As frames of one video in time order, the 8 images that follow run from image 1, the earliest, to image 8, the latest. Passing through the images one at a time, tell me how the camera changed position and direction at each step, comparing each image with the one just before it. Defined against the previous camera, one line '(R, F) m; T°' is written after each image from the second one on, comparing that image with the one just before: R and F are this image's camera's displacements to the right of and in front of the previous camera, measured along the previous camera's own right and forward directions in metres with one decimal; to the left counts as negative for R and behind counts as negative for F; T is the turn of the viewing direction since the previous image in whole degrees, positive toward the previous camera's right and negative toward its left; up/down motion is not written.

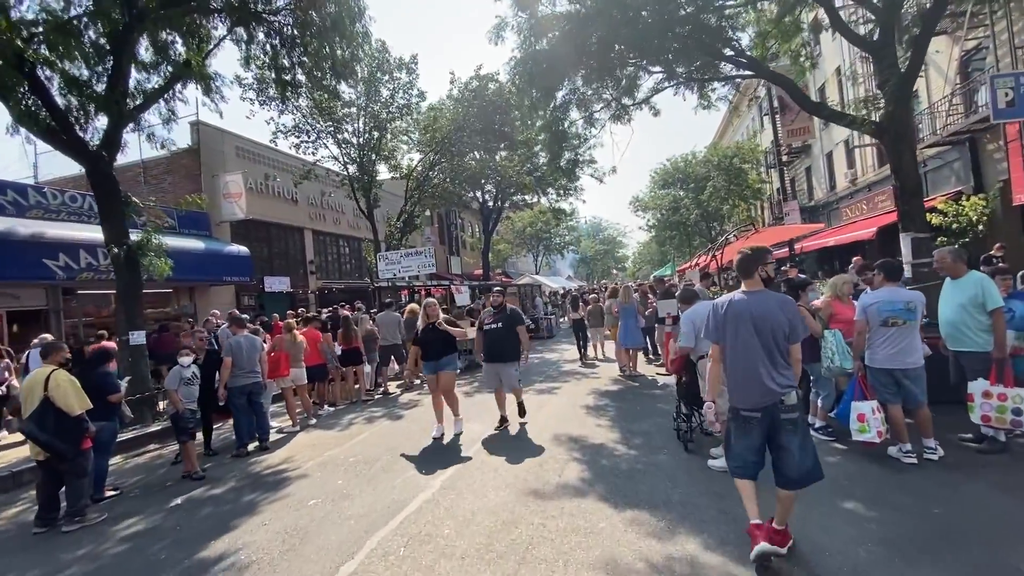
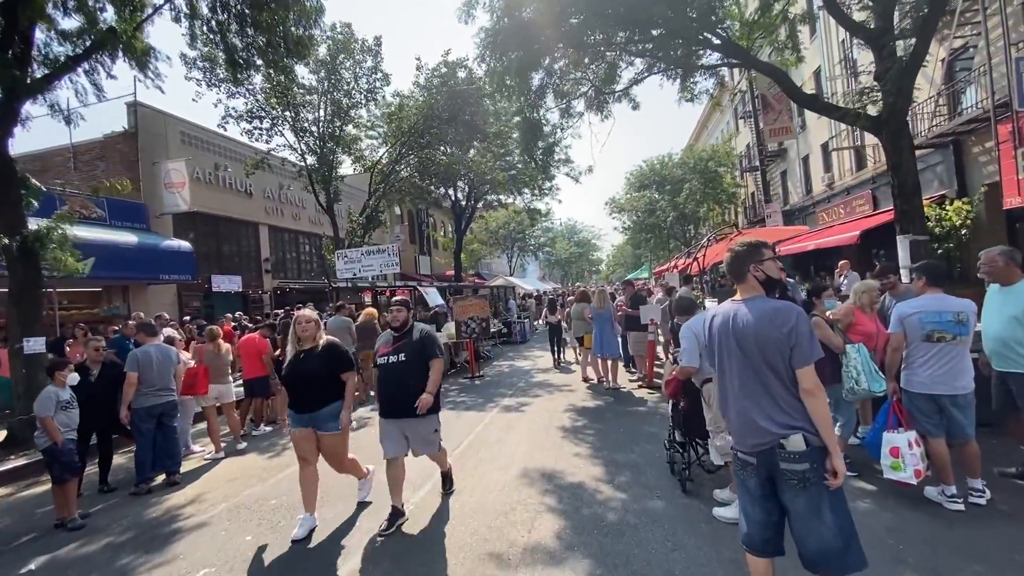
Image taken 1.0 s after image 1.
(+0.1, +1.1) m; +3°
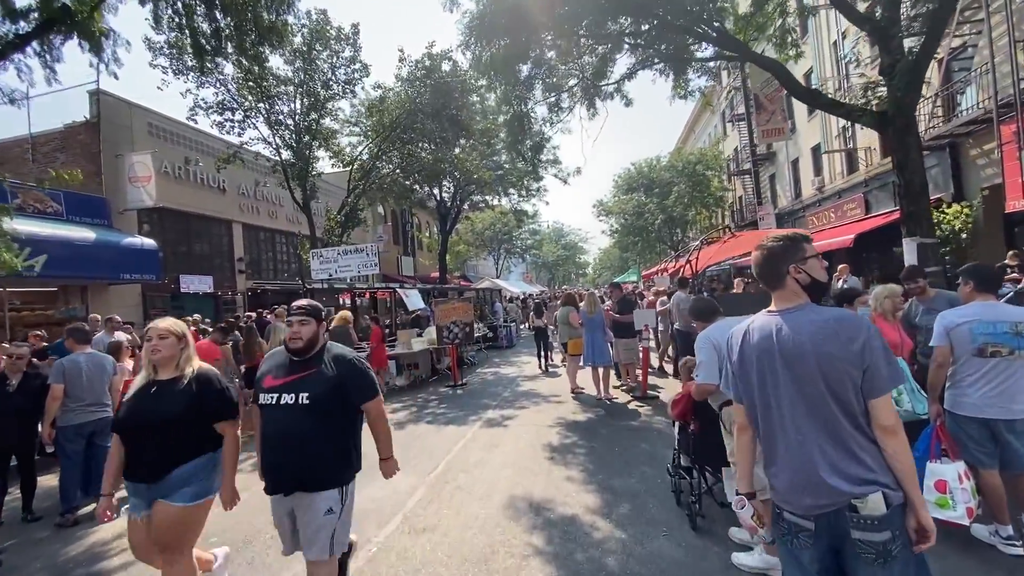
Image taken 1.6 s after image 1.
(0.0, +0.7) m; +2°
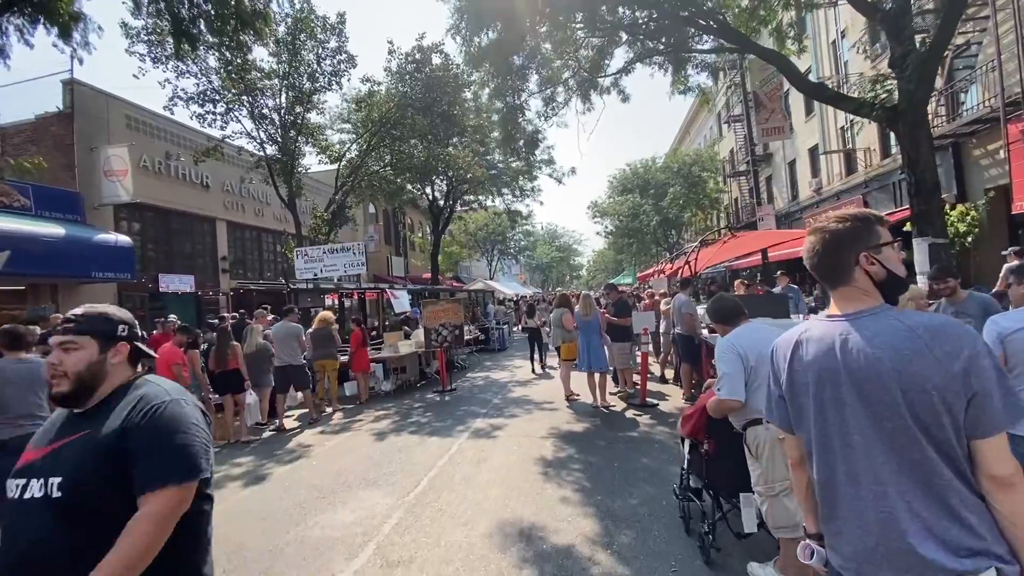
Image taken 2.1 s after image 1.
(0.0, +0.5) m; +1°
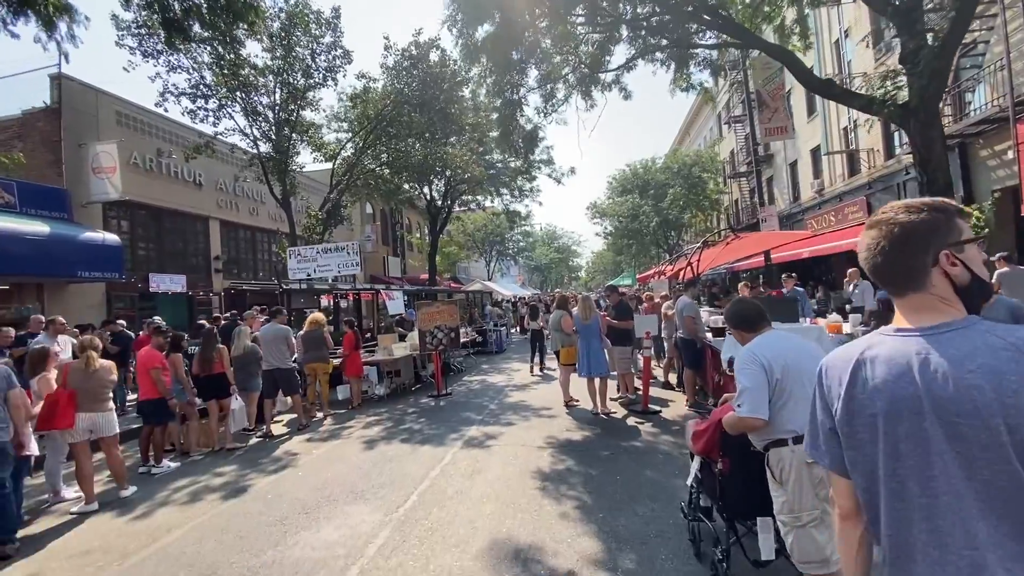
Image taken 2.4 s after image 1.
(0.0, +0.3) m; 0°
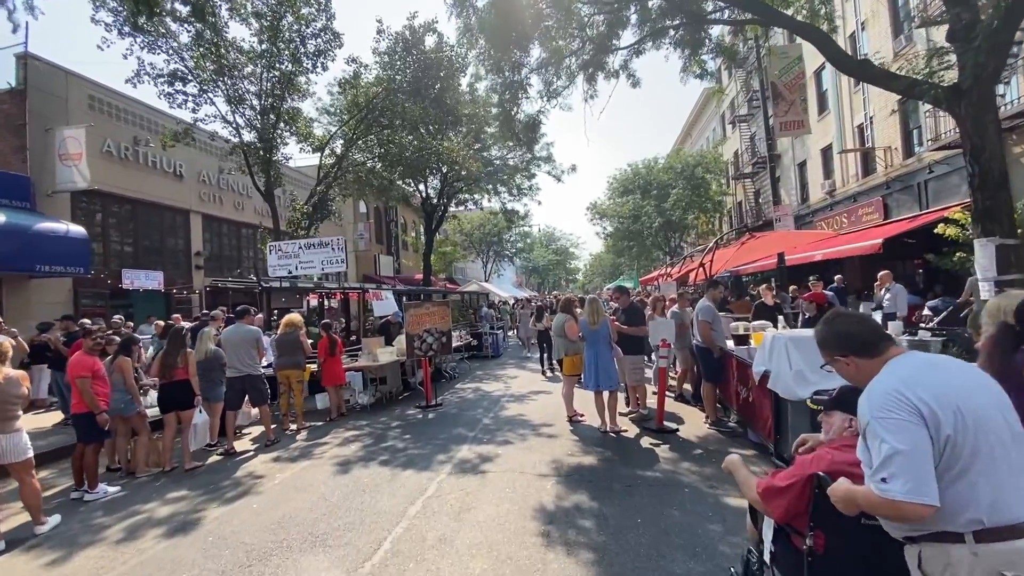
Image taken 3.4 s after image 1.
(0.0, +1.0) m; 0°
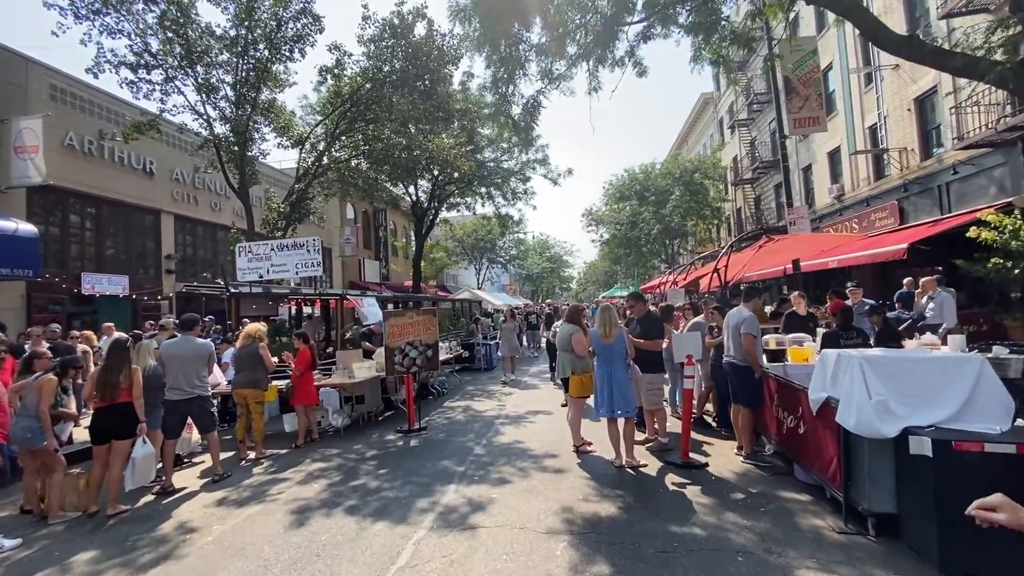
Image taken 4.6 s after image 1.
(-0.1, +1.1) m; +1°
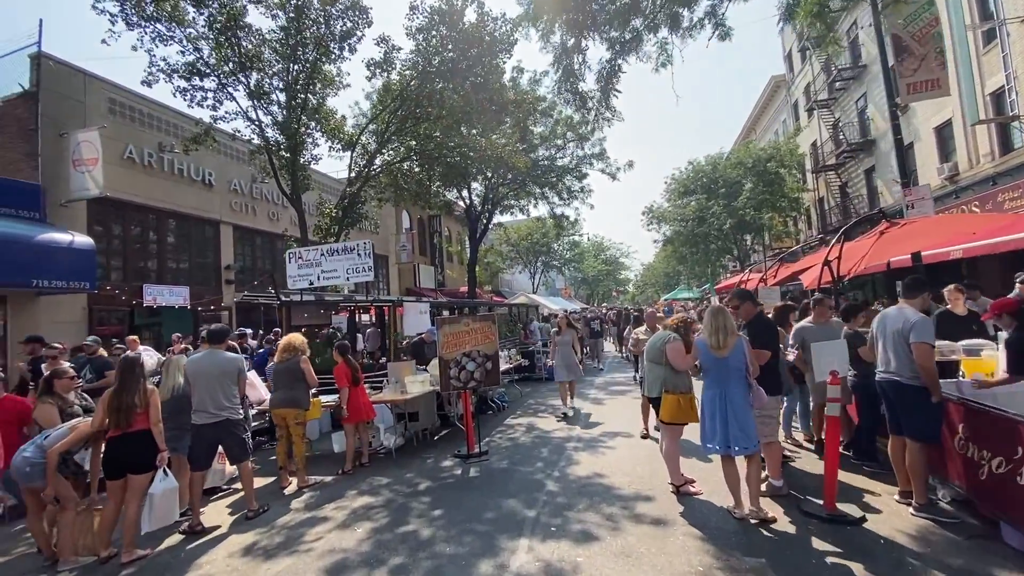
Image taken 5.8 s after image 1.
(-0.3, +1.2) m; -6°
